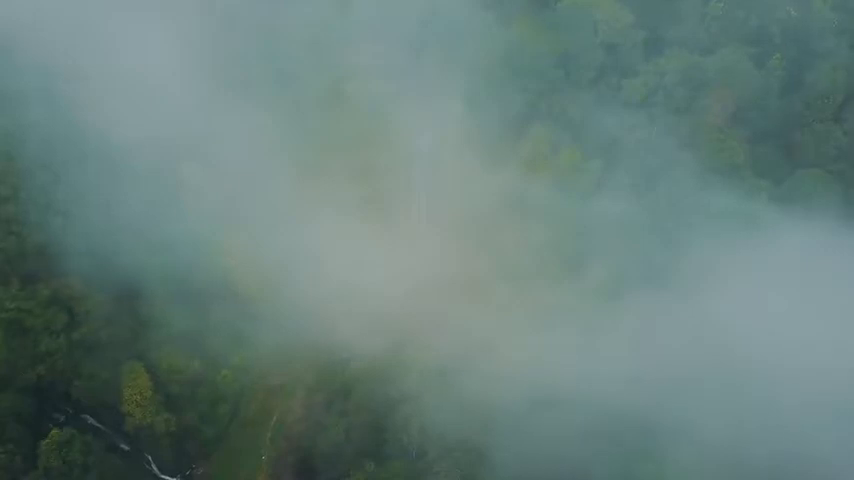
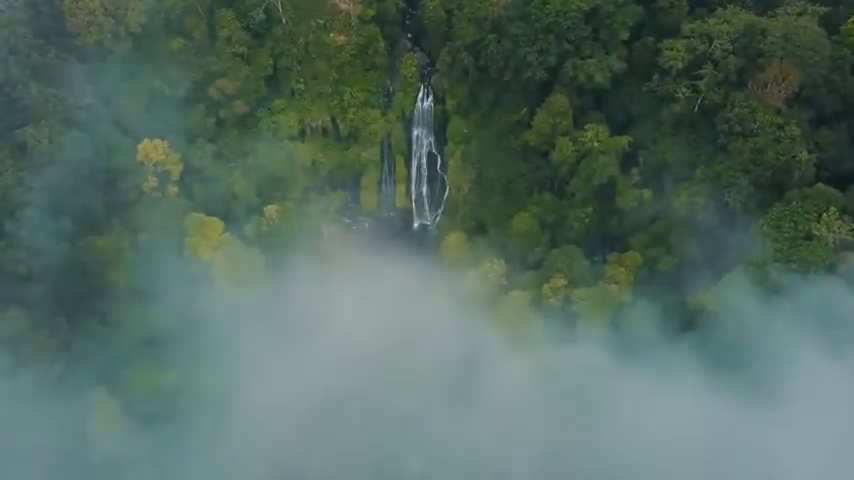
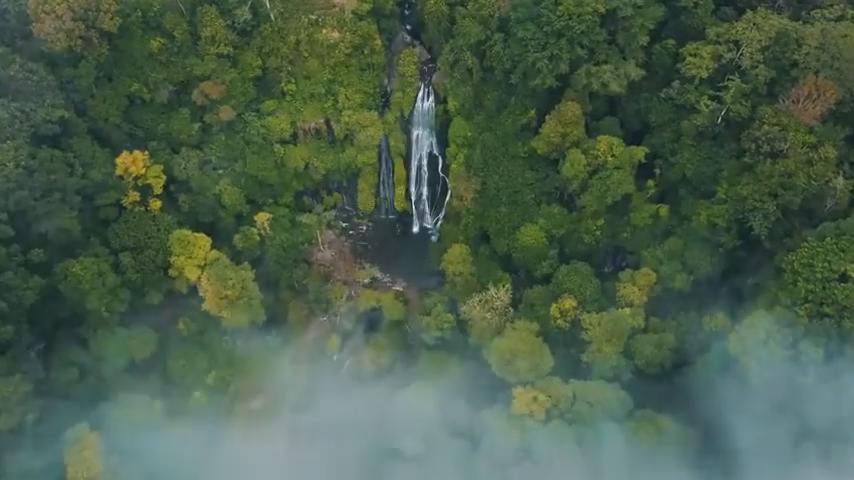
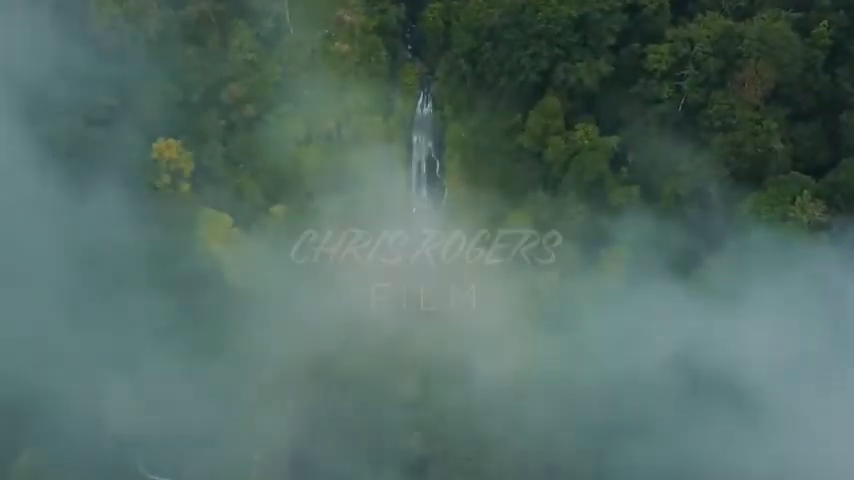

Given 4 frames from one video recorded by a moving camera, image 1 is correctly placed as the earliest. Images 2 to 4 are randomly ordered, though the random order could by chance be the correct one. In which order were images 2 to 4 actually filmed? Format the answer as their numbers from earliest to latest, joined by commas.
4, 2, 3
